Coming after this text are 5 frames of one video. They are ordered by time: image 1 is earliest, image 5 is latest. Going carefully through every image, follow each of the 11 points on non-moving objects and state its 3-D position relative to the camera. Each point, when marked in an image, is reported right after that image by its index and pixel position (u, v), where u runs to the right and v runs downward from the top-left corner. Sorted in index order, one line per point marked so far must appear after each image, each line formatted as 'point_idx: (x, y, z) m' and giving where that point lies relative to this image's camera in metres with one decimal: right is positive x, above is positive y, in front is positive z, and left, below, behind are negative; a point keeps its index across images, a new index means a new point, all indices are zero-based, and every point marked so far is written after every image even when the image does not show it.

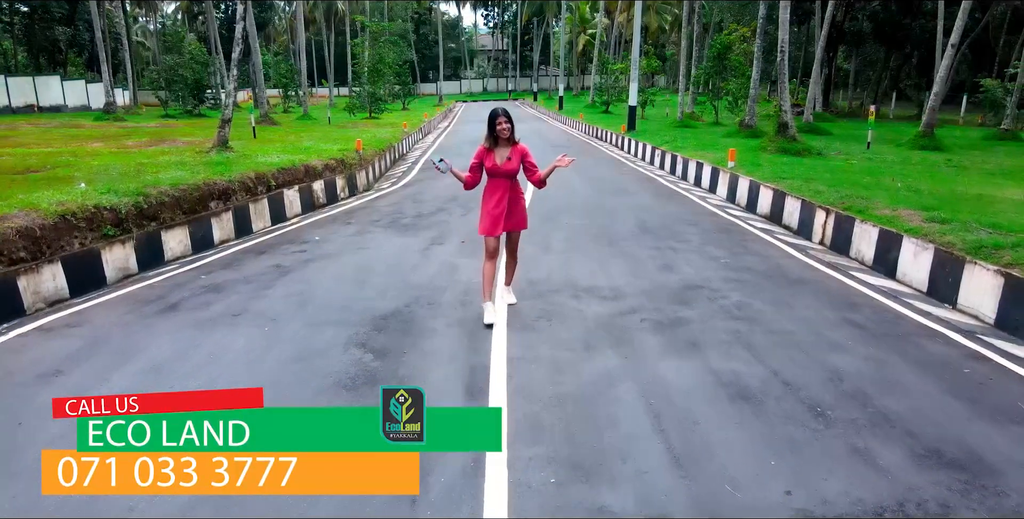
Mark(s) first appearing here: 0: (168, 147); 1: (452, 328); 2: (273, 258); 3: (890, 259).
0: (-4.1, +1.3, +10.0) m
1: (-0.3, -0.3, +3.8) m
2: (-1.6, 0.0, +5.6) m
3: (+2.3, 0.0, +5.1) m
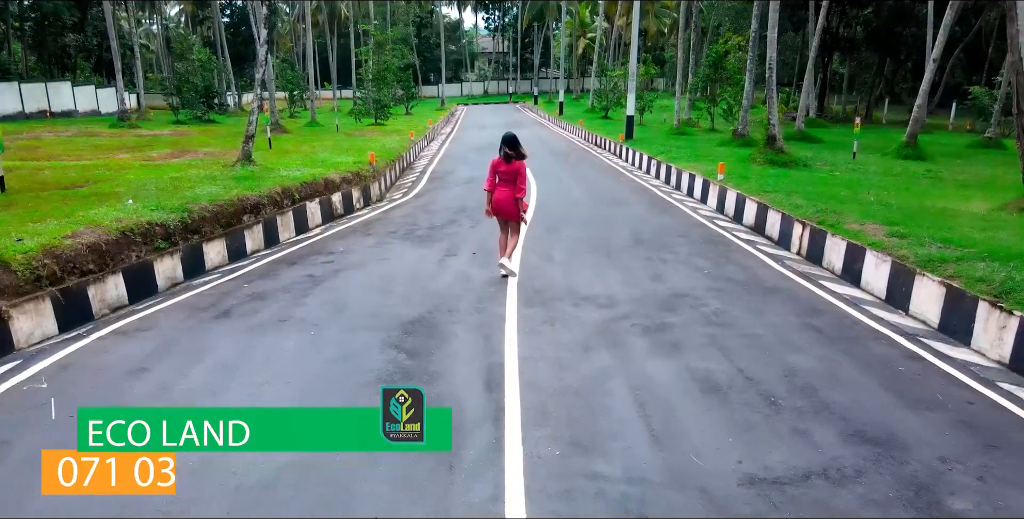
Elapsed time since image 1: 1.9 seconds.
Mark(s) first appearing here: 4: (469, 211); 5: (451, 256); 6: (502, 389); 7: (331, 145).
0: (-4.0, +1.2, +10.6) m
1: (-0.2, -0.4, +4.4) m
2: (-1.5, -0.1, +6.2) m
3: (+2.4, -0.1, +5.7) m
4: (-0.5, +0.5, +8.8) m
5: (-0.5, 0.0, +6.5) m
6: (0.0, -0.6, +3.6) m
7: (-2.9, +1.8, +13.7) m
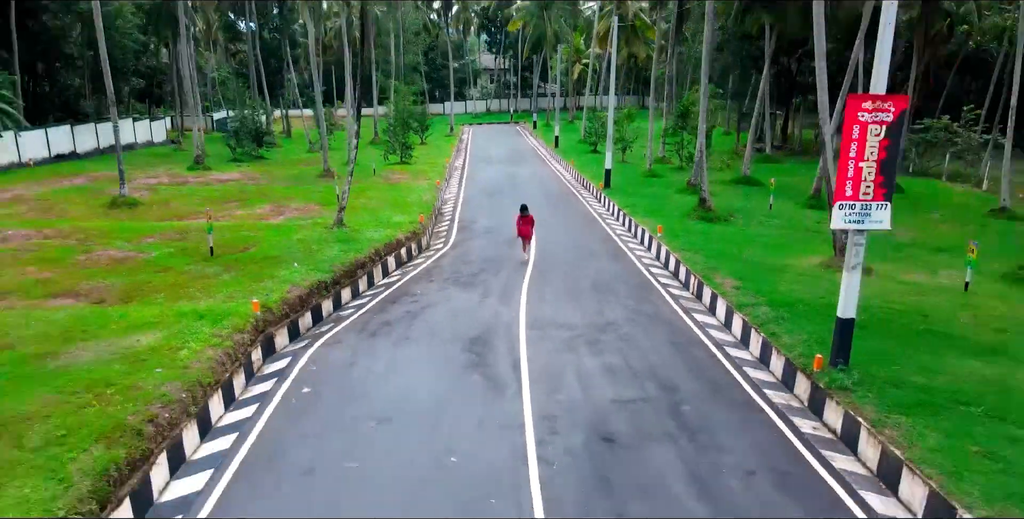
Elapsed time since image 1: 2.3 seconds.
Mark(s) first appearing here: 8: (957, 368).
0: (-3.9, +0.7, +15.3) m
1: (-0.1, -0.9, +9.1) m
2: (-1.4, -0.6, +10.8) m
3: (+2.5, -0.6, +10.4) m
4: (-0.4, 0.0, +13.5) m
5: (-0.4, -0.5, +11.1) m
6: (+0.1, -1.1, +8.2) m
7: (-2.8, +1.3, +18.3) m
8: (+4.1, -1.0, +7.6) m
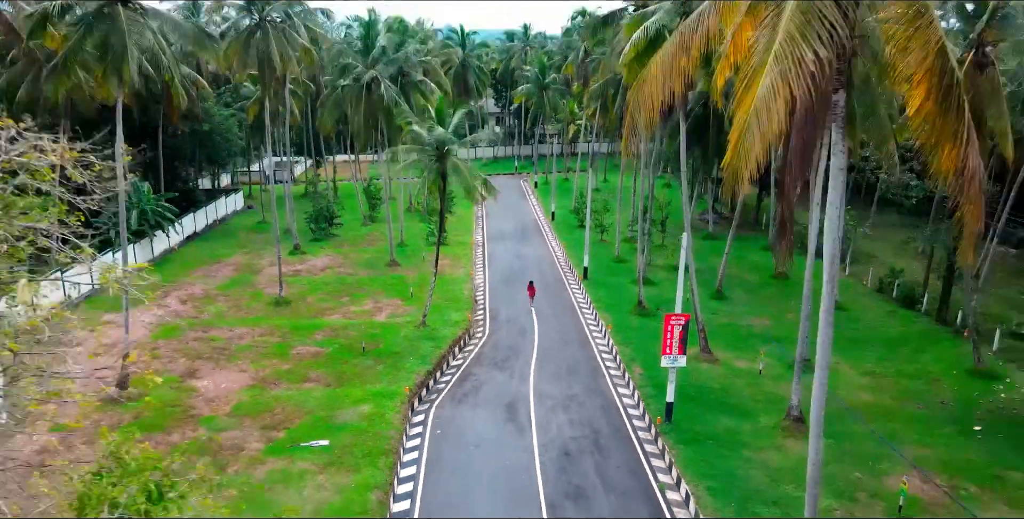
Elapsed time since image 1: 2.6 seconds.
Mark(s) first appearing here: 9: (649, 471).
0: (-3.6, -1.7, +25.4) m
1: (+0.2, -3.4, +19.2) m
2: (-1.1, -3.0, +21.0) m
3: (+2.8, -3.0, +20.5) m
4: (0.0, -2.4, +23.6) m
5: (0.0, -2.9, +21.3) m
6: (+0.4, -3.5, +18.4) m
7: (-2.5, -1.1, +28.5) m
8: (+4.4, -3.5, +17.8) m
9: (+2.6, -4.0, +15.9) m
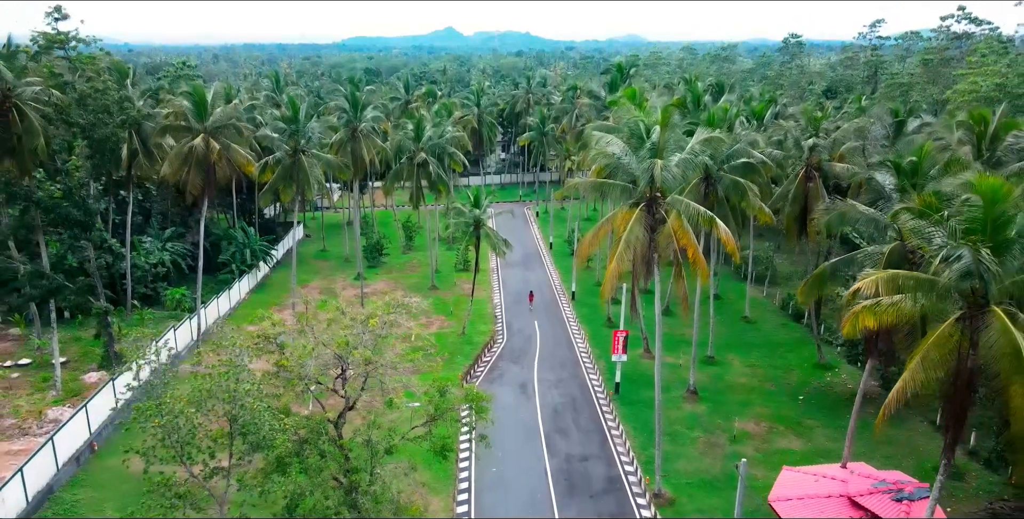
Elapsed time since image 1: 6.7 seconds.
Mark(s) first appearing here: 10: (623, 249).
0: (-3.1, -3.1, +37.7) m
1: (+0.7, -4.7, +31.5) m
2: (-0.6, -4.4, +33.2) m
3: (+3.2, -4.4, +32.8) m
4: (+0.4, -3.8, +35.9) m
5: (+0.4, -4.3, +33.5) m
6: (+0.8, -4.9, +30.6) m
7: (-2.0, -2.5, +40.7) m
8: (+4.8, -4.8, +30.0) m
9: (+3.0, -5.3, +28.1) m
10: (+2.5, +0.3, +18.6) m
